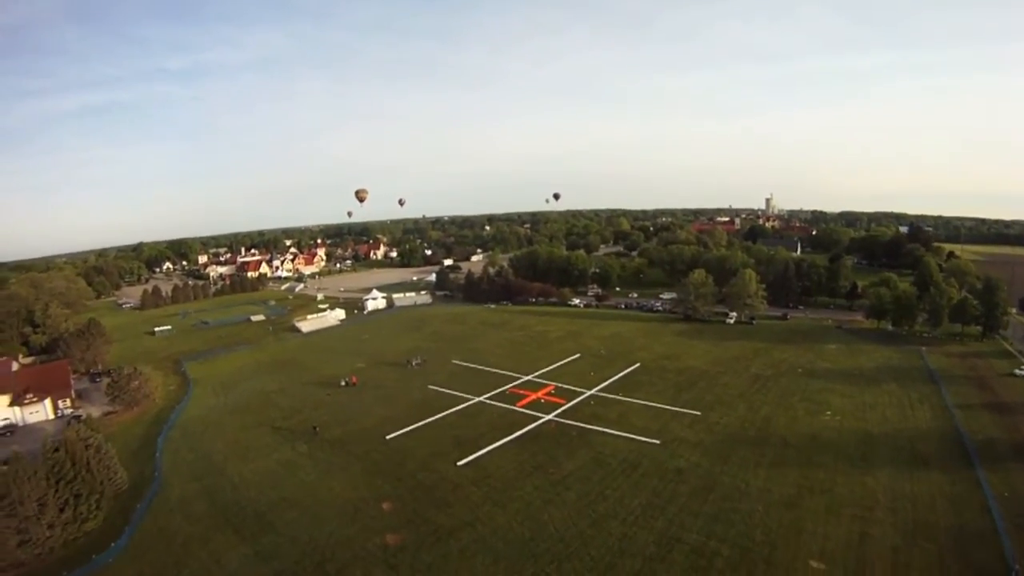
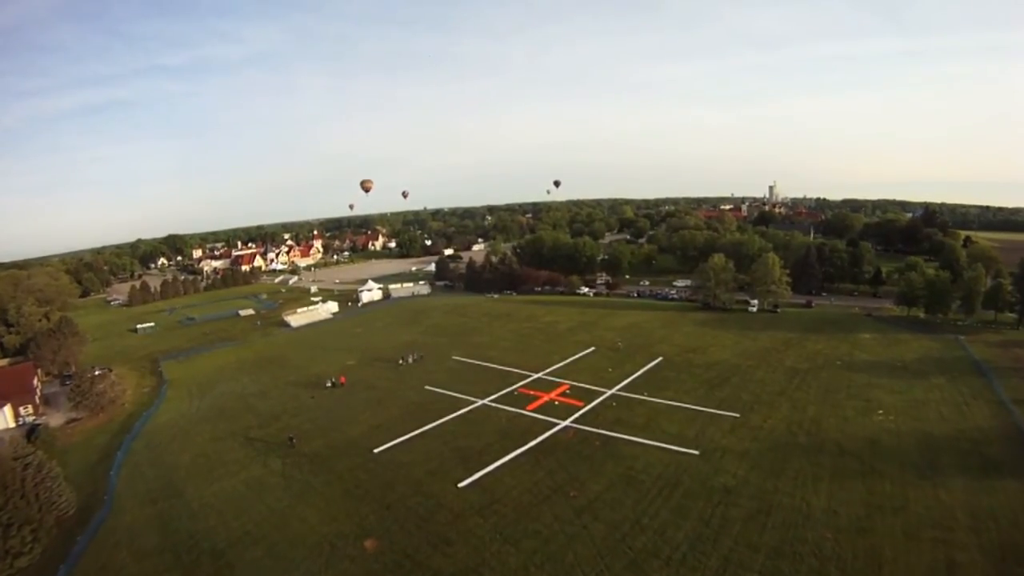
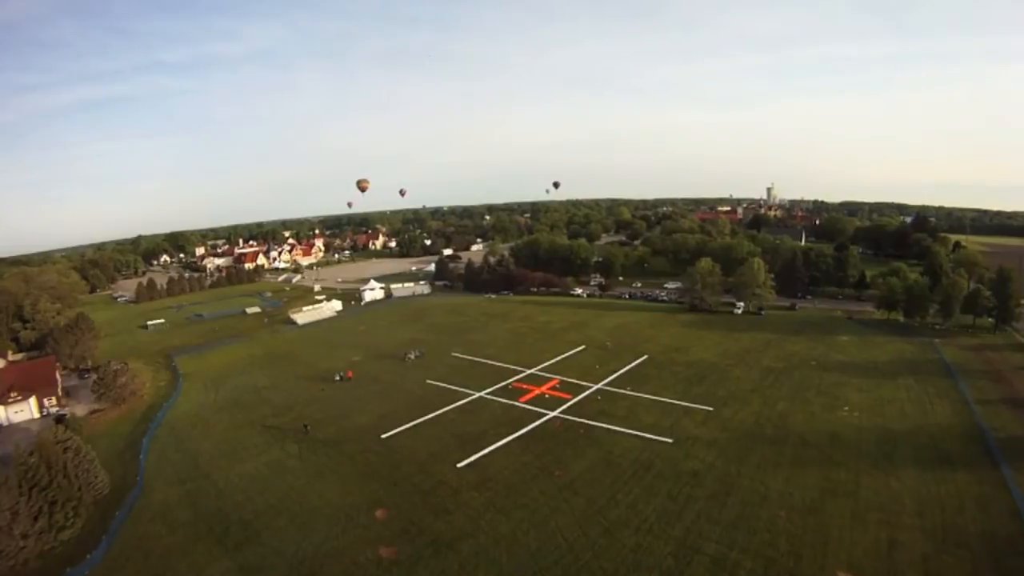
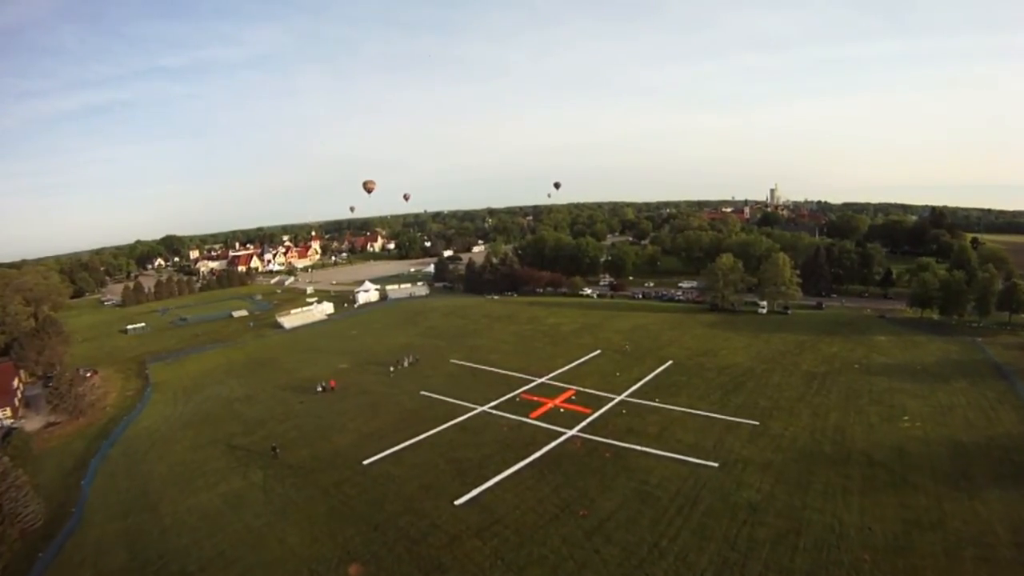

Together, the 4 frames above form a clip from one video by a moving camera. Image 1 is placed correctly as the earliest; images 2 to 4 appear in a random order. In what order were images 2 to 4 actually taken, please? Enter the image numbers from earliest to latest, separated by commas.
3, 2, 4
